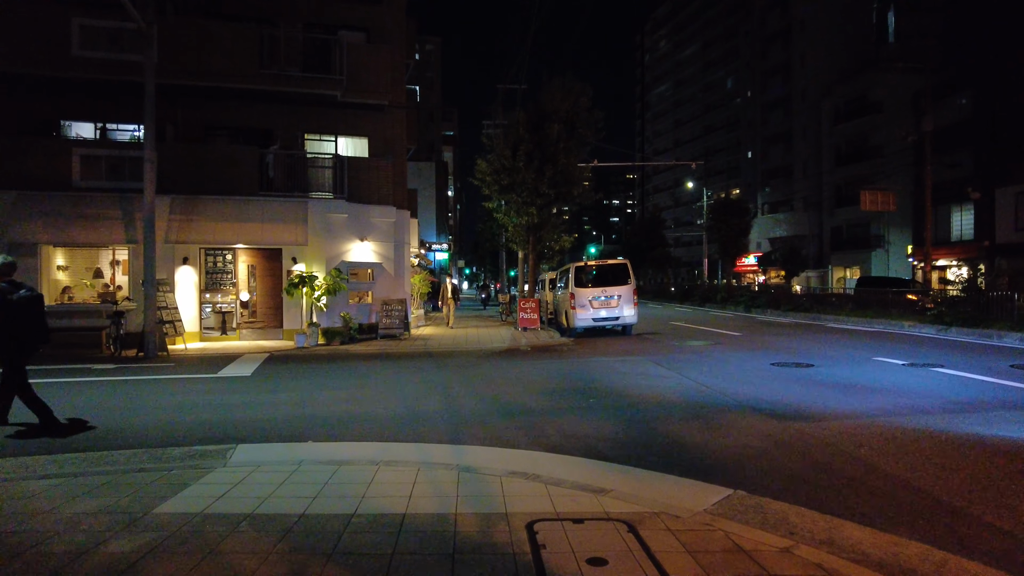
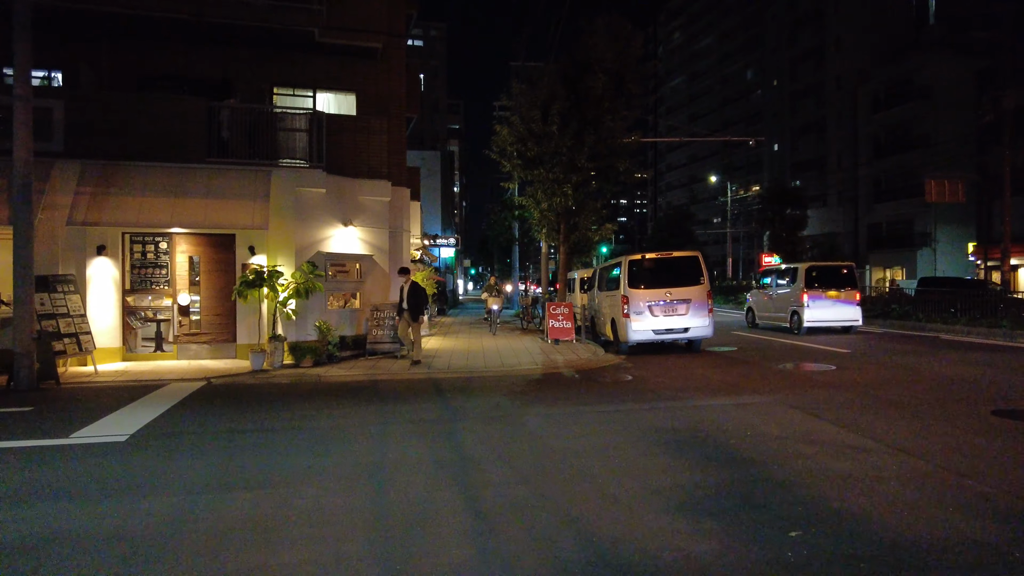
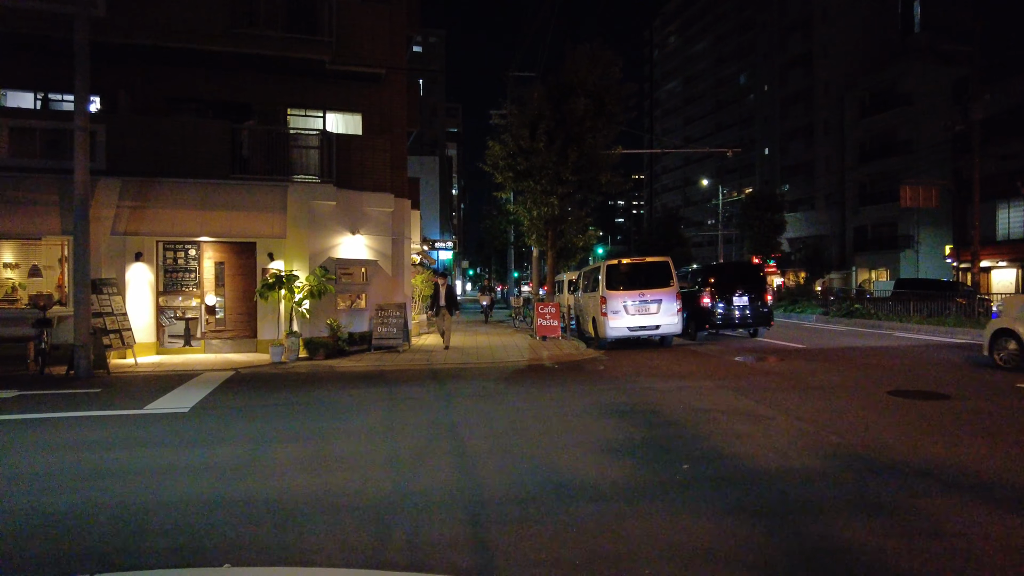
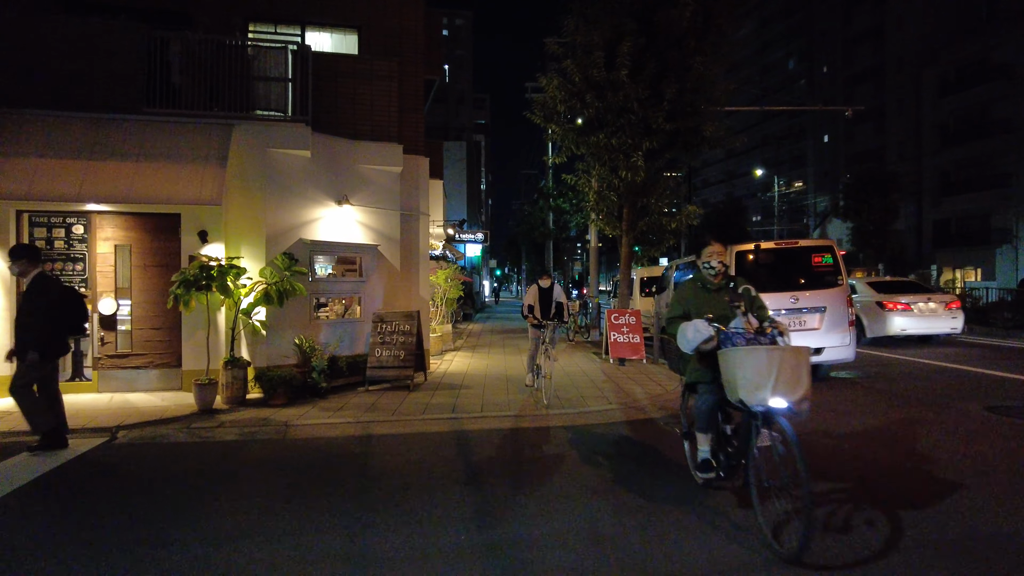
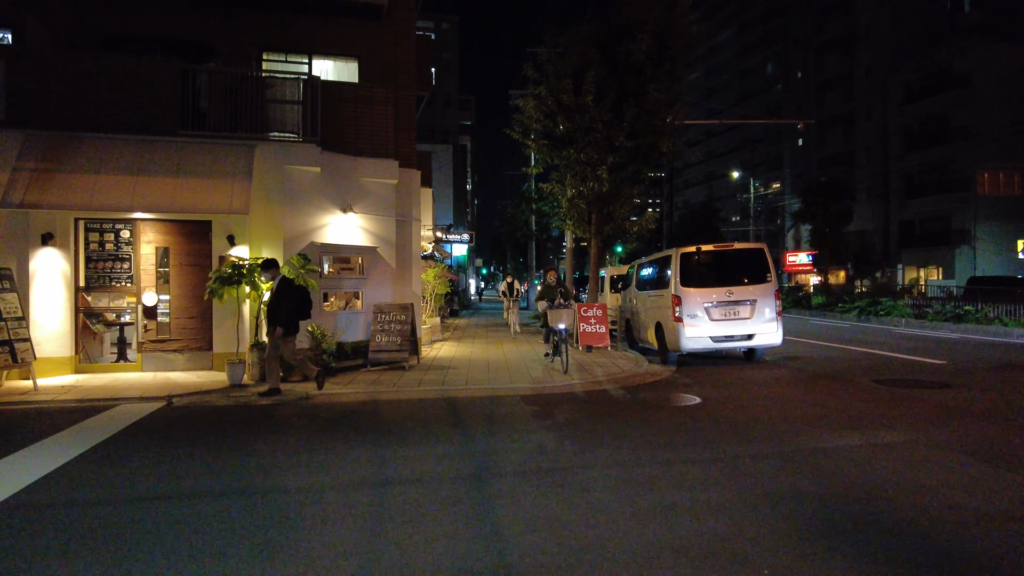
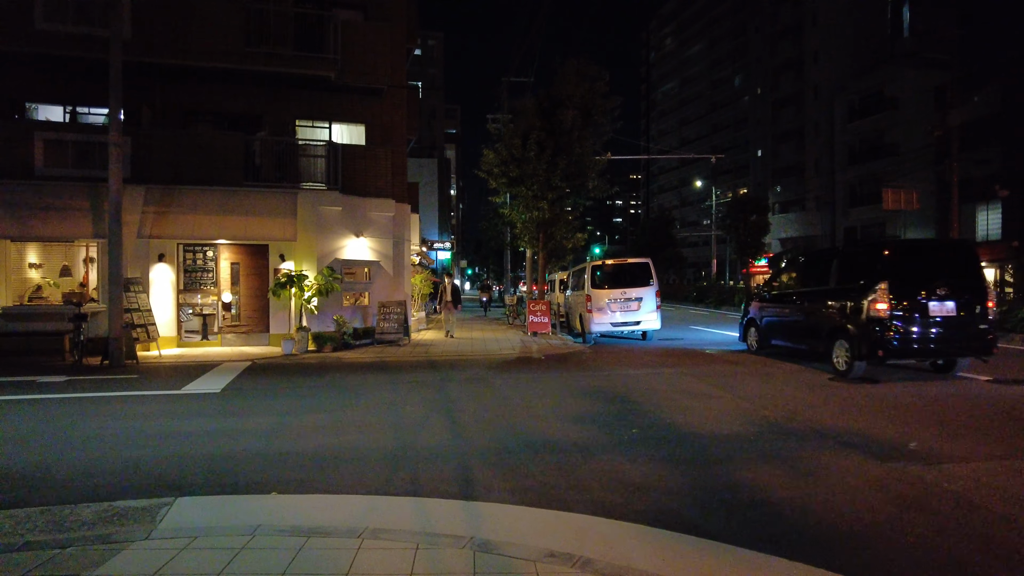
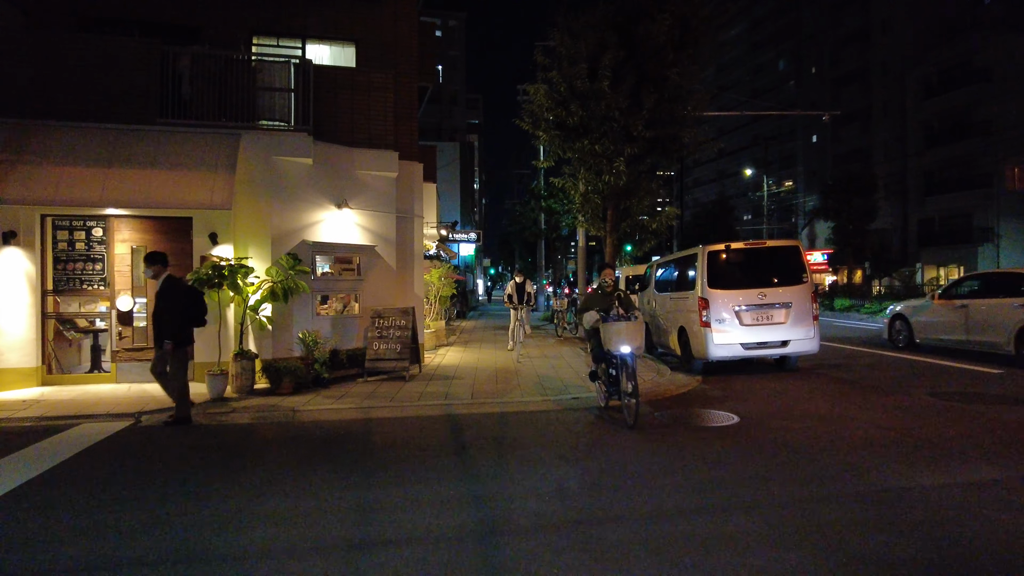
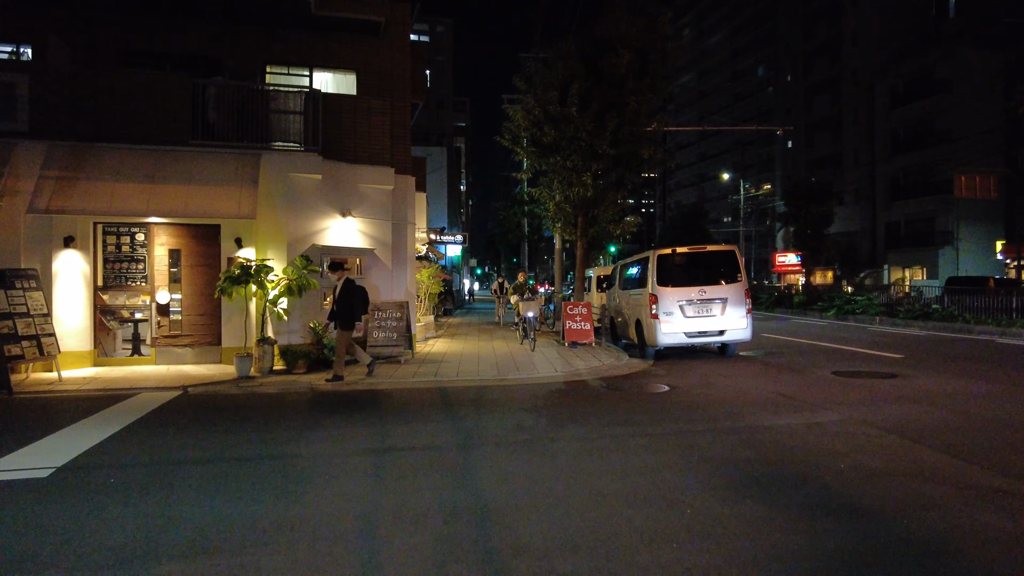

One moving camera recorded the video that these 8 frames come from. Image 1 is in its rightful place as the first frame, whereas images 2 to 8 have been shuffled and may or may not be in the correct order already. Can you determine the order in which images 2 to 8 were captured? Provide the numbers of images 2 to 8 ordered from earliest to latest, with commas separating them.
6, 3, 2, 8, 5, 7, 4
